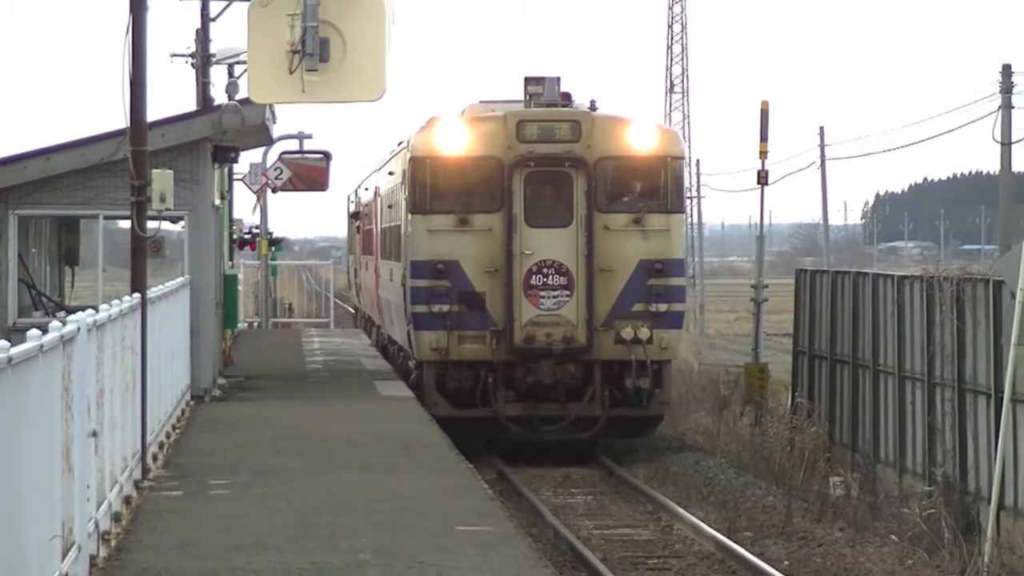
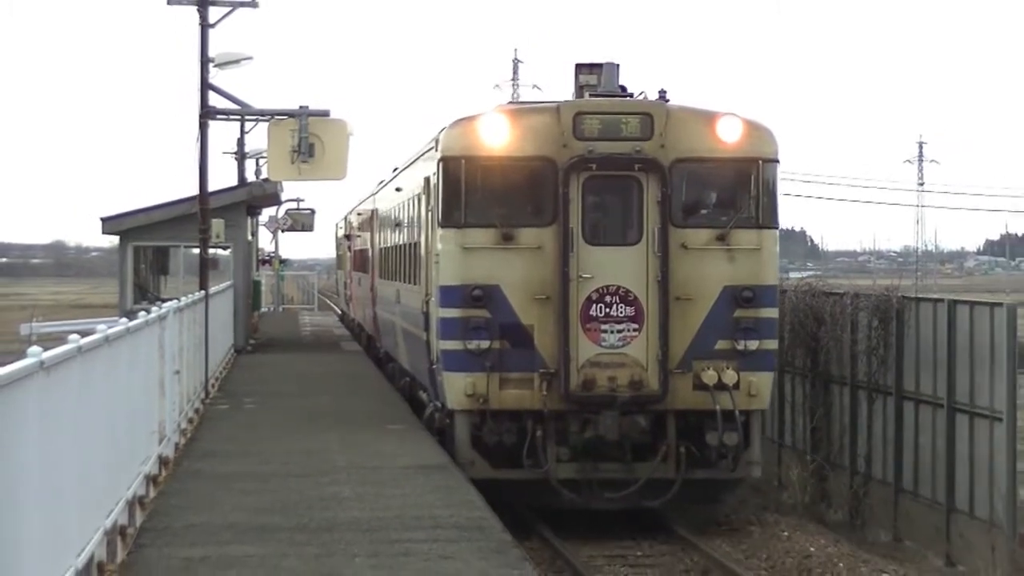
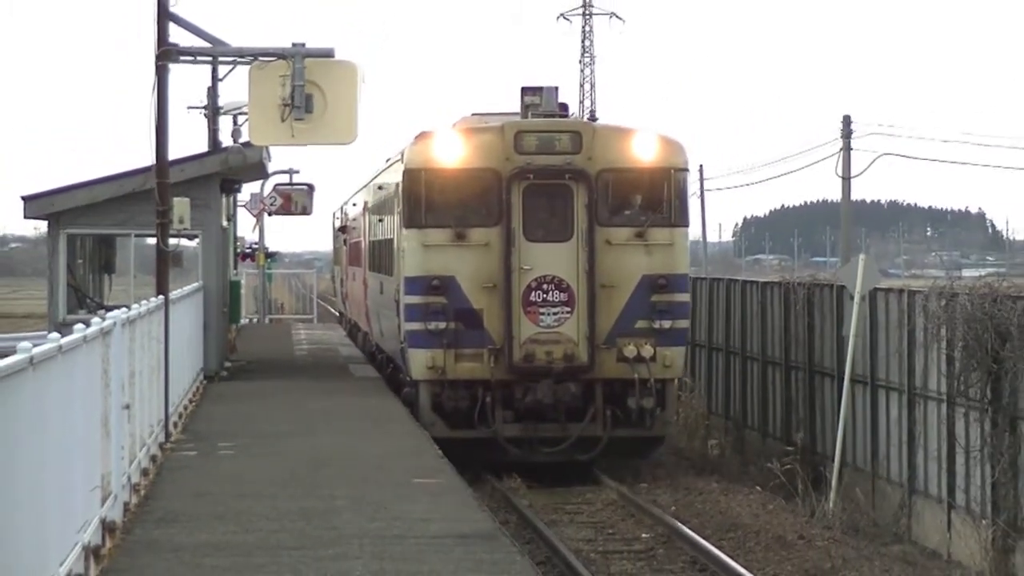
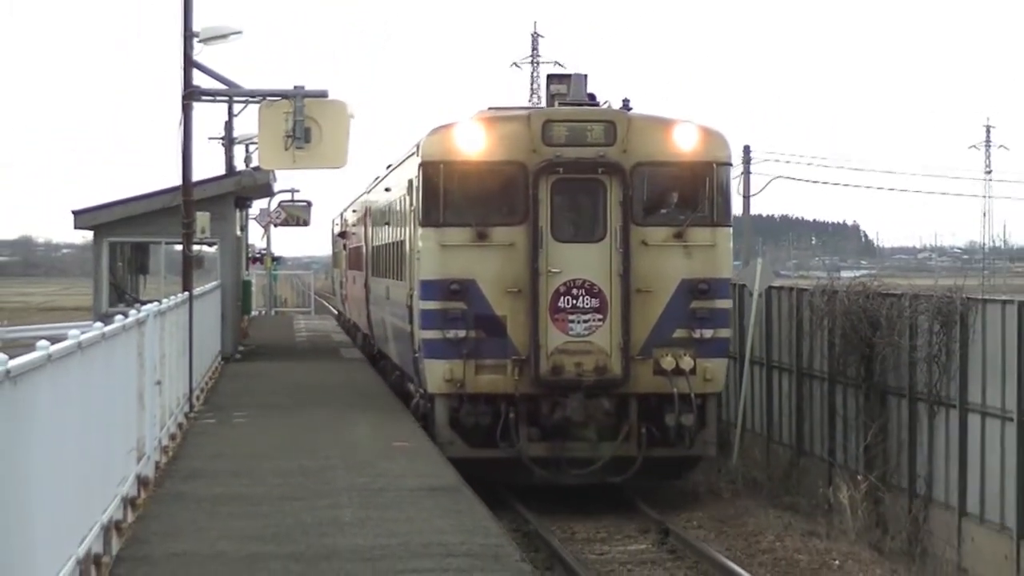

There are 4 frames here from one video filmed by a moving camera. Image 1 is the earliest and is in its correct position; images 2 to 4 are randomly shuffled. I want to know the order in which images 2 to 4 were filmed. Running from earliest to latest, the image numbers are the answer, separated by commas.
3, 4, 2
